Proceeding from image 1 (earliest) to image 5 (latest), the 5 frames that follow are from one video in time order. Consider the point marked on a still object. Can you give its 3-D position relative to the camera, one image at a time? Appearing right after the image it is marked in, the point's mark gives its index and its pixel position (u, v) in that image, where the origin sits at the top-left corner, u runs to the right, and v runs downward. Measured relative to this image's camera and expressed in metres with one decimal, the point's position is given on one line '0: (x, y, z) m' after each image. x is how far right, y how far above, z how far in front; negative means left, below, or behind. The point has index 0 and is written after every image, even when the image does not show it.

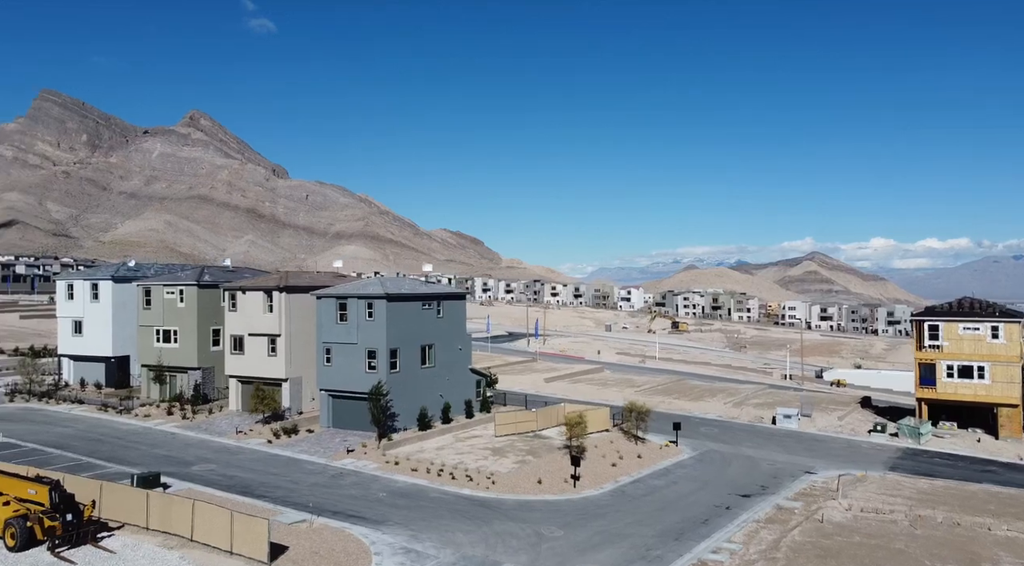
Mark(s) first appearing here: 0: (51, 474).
0: (-10.9, -4.5, +19.1) m
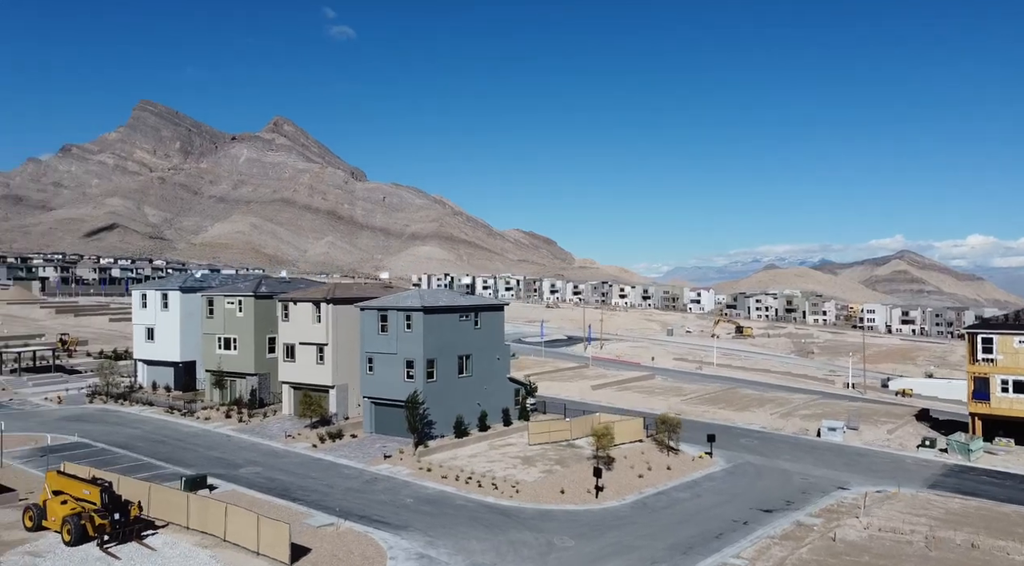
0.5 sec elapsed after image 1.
0: (-10.7, -5.1, +21.2) m
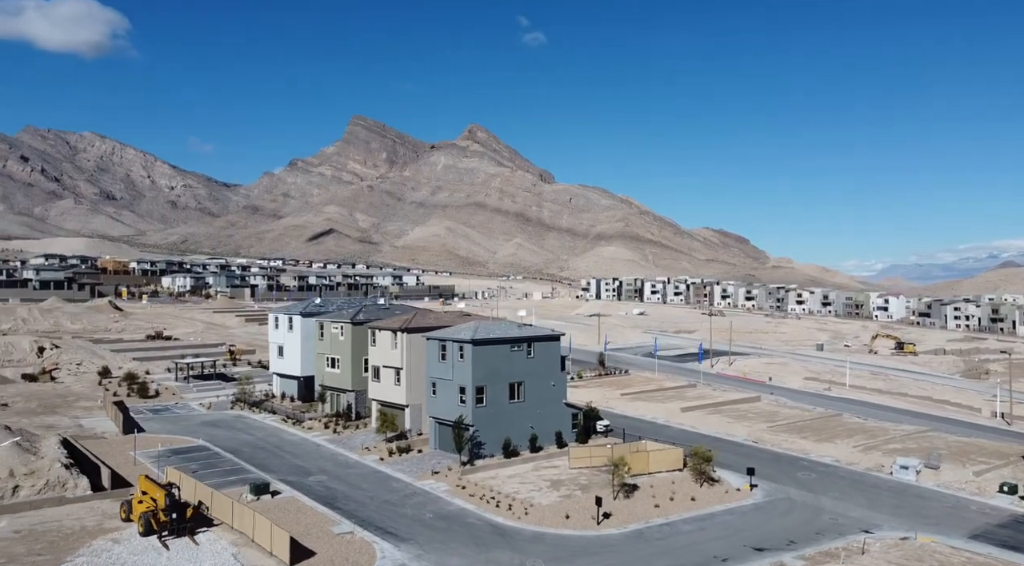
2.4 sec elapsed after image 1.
0: (-11.0, -6.7, +27.3) m
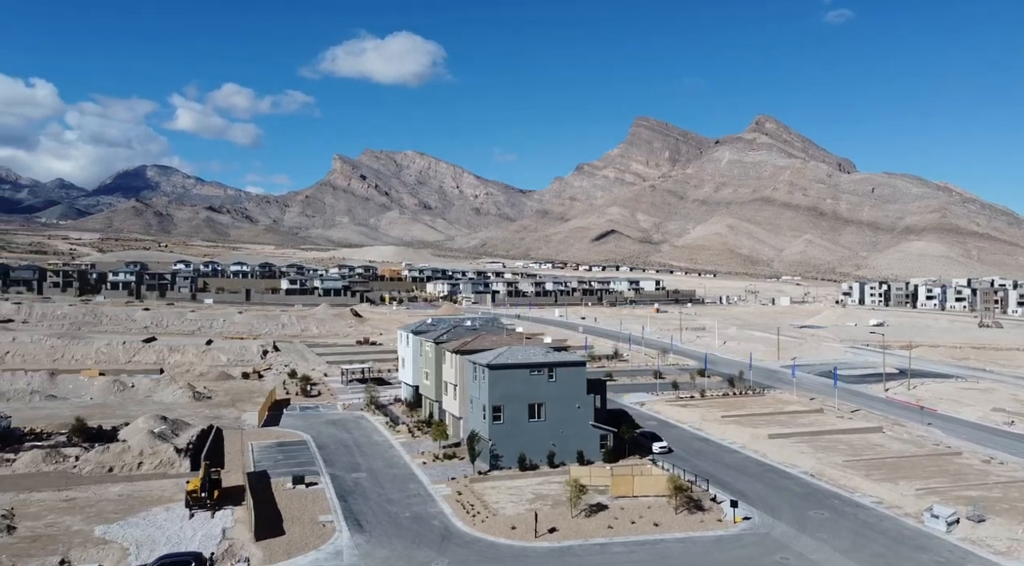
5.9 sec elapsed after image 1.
0: (-12.4, -8.4, +36.5) m
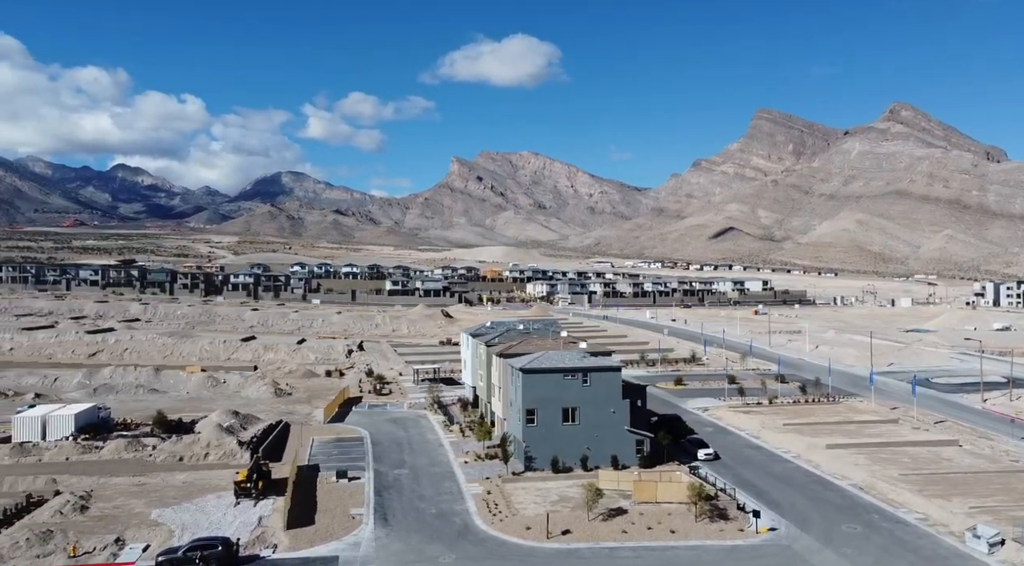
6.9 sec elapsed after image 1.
0: (-11.0, -8.7, +39.3) m
